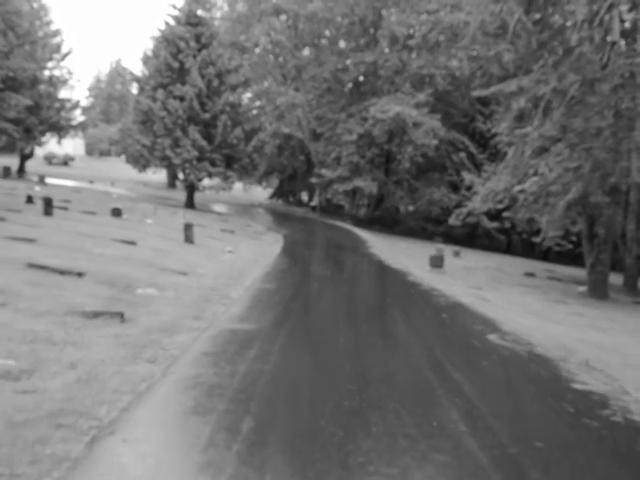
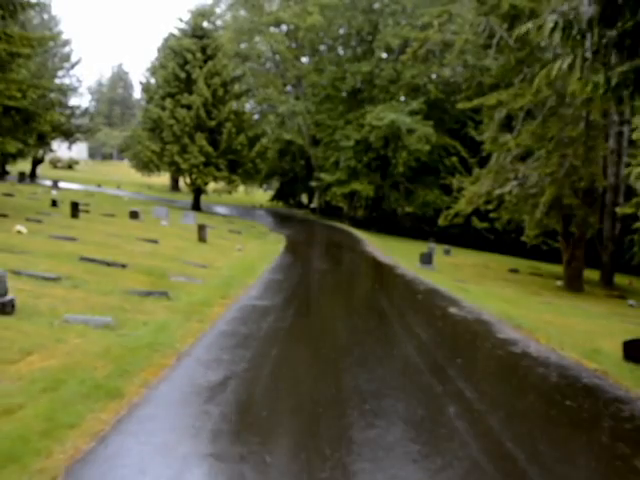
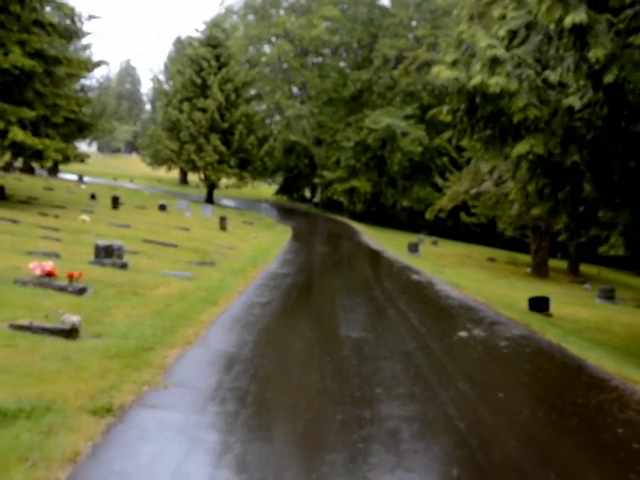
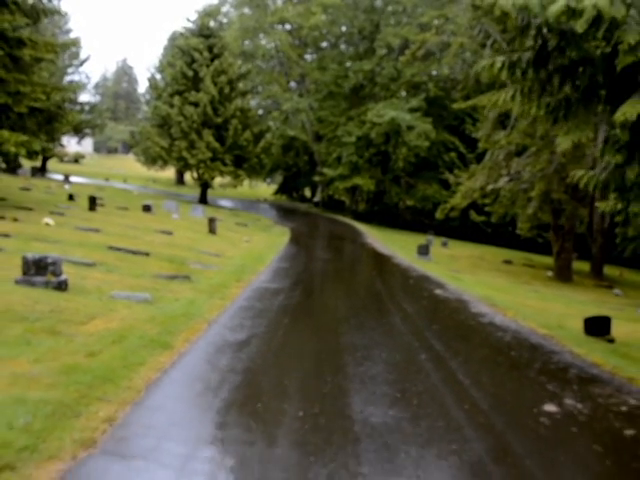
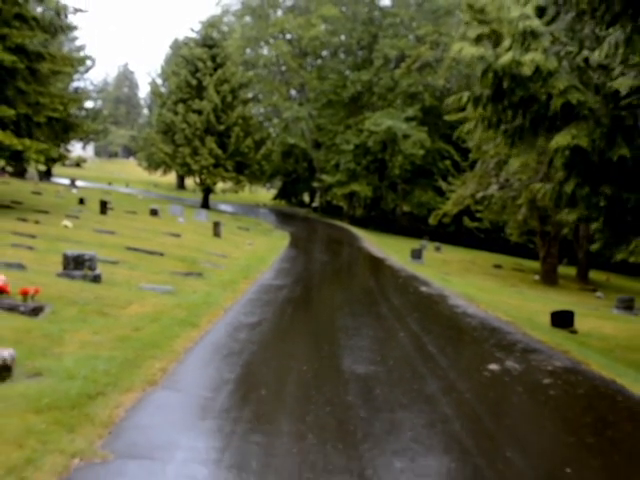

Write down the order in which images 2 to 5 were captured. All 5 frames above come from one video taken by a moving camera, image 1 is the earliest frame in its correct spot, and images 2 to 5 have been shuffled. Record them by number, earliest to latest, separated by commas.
2, 4, 5, 3
